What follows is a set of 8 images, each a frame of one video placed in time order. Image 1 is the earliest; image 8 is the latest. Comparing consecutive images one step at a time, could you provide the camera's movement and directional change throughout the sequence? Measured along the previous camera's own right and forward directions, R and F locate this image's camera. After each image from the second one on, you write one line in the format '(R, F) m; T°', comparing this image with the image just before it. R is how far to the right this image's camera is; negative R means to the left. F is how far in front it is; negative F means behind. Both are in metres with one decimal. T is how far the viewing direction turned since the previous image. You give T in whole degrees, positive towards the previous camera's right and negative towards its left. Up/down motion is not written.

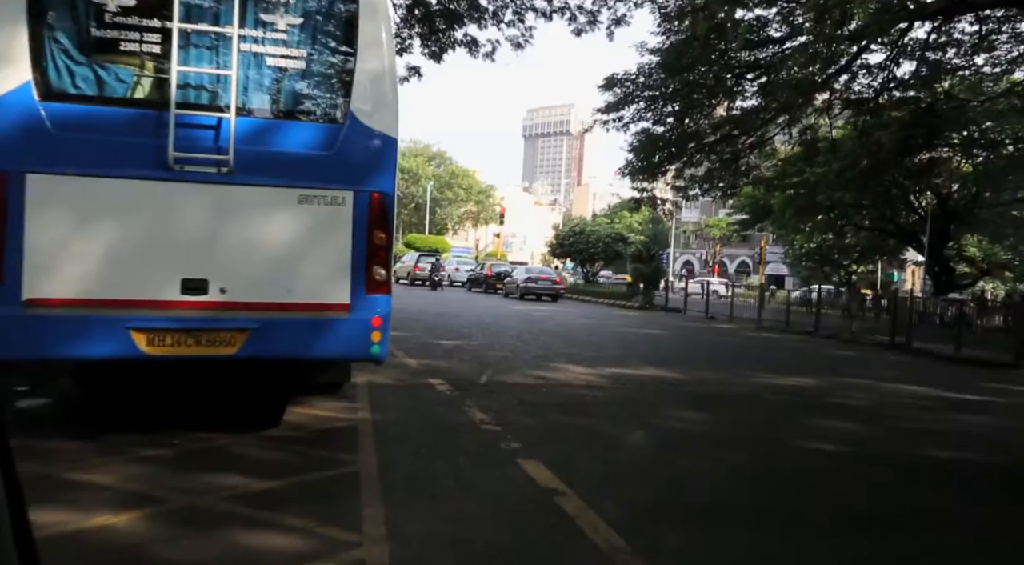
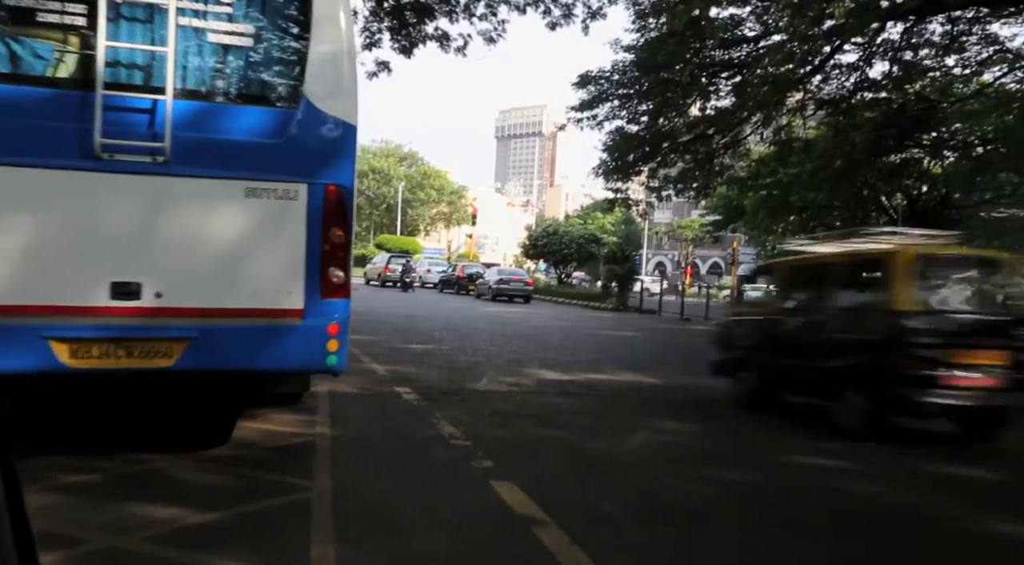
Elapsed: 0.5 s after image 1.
(0.0, +0.5) m; +2°
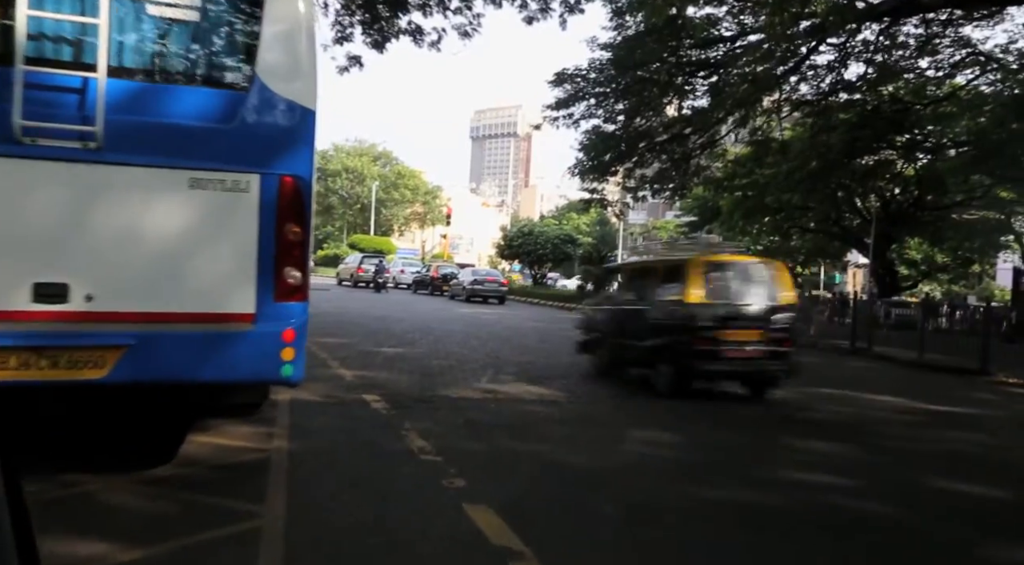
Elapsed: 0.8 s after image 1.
(0.0, +0.4) m; +2°
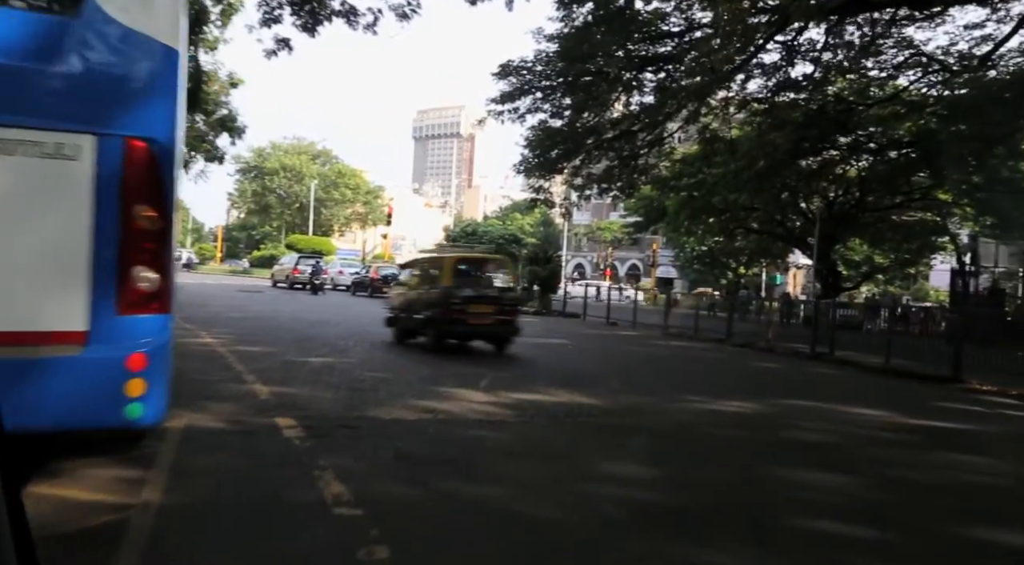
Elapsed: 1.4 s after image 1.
(0.0, +1.1) m; +5°
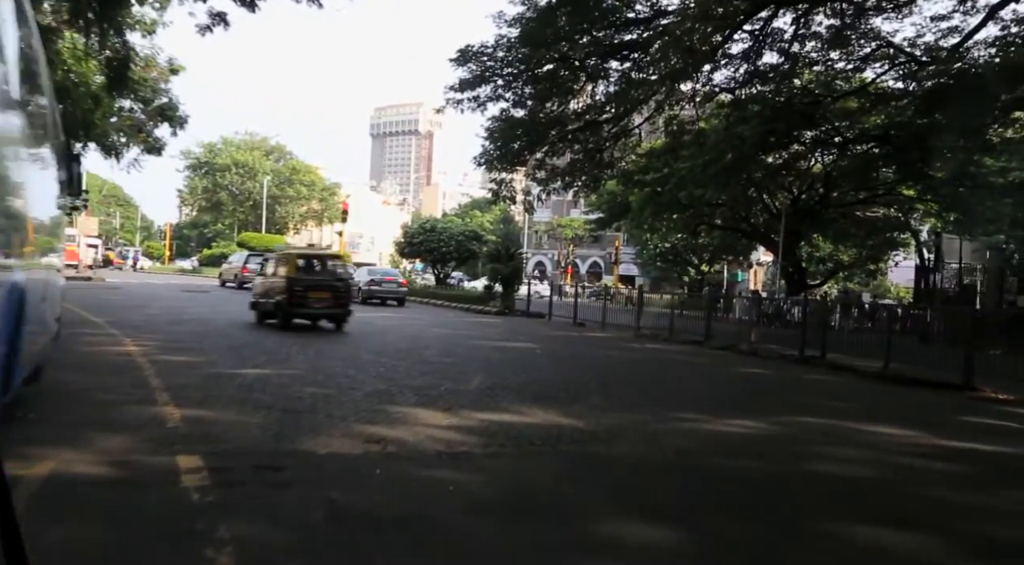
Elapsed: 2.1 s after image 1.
(-0.1, +1.3) m; +3°
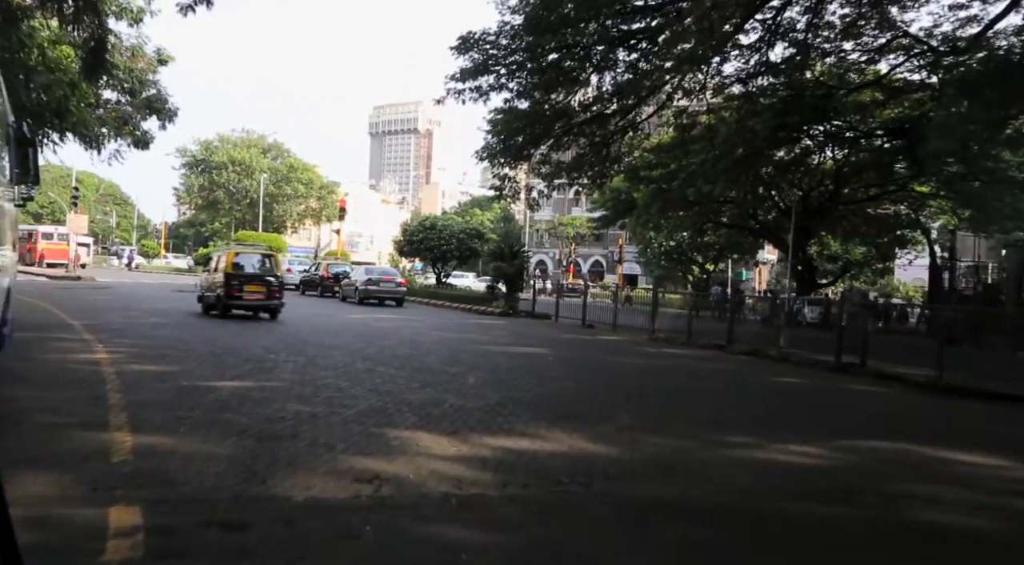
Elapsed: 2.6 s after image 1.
(-0.2, +1.1) m; 0°
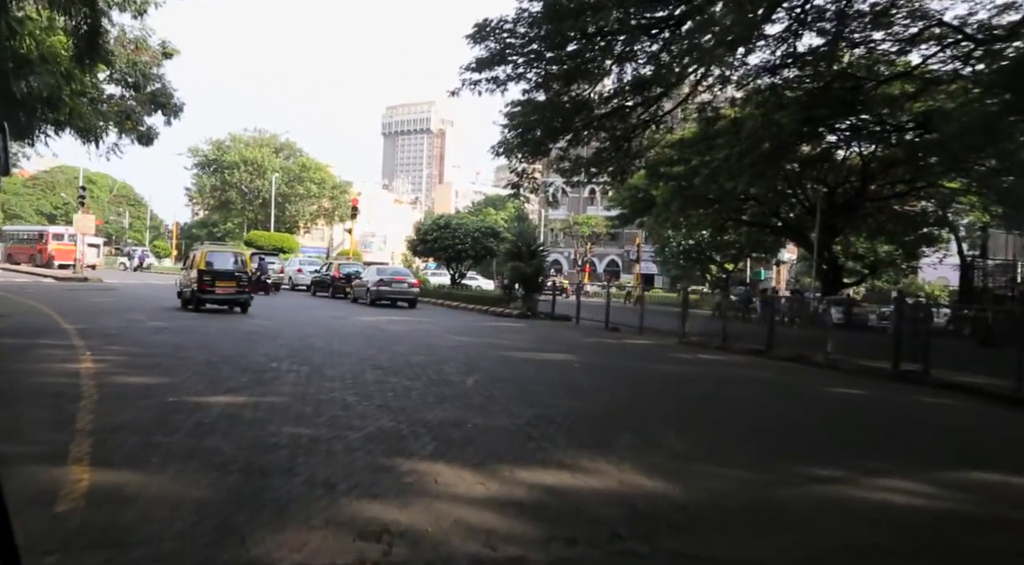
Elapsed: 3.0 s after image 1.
(-0.2, +1.0) m; -1°
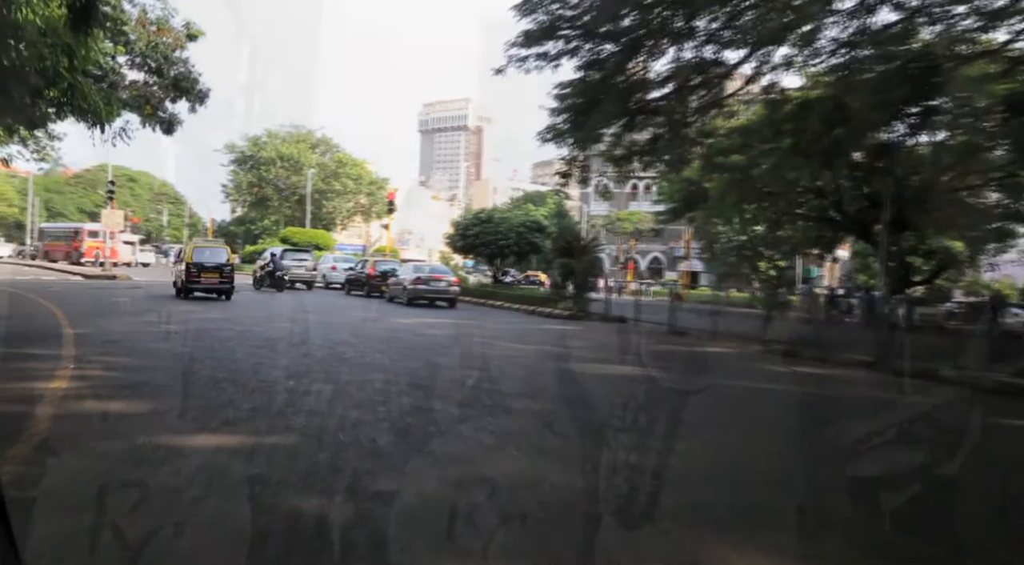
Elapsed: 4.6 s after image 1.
(-0.4, +1.9) m; -3°
